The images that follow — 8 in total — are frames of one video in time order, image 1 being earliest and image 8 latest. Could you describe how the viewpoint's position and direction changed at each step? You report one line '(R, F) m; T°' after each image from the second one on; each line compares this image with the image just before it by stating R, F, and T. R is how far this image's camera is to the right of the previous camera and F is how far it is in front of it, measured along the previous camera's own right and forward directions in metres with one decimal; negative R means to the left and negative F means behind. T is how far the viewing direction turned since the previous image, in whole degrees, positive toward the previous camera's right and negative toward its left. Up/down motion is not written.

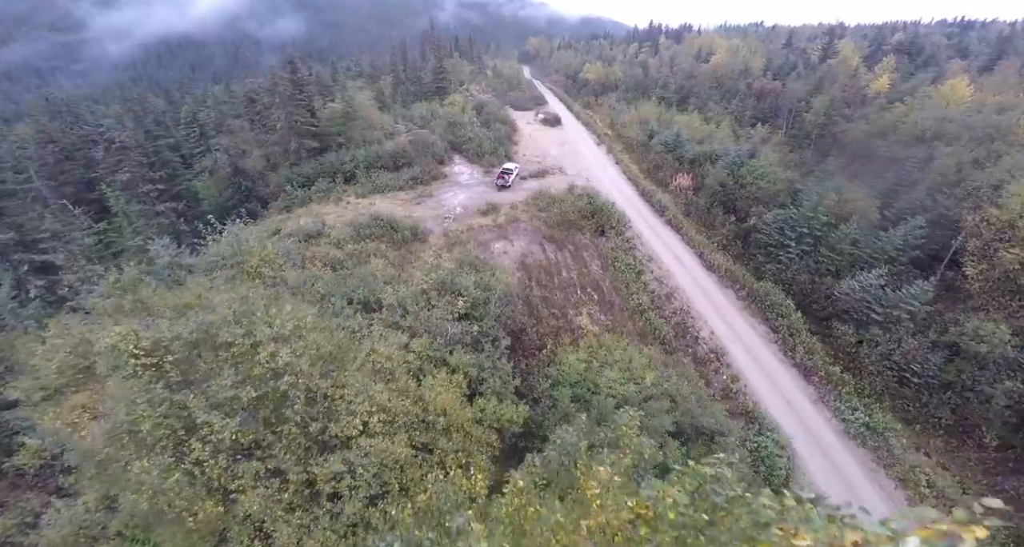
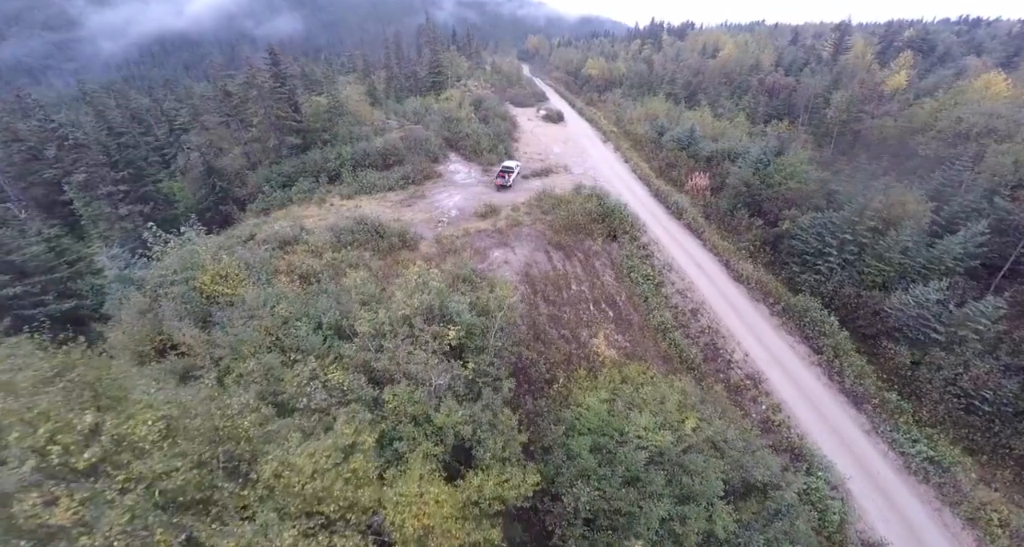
(-0.2, +3.2) m; 0°
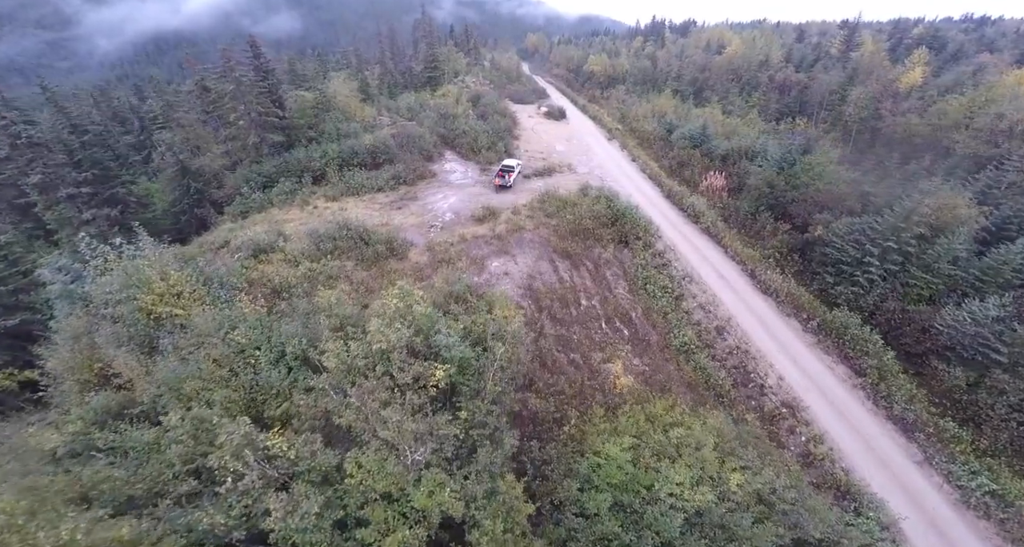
(-0.1, +2.5) m; 0°
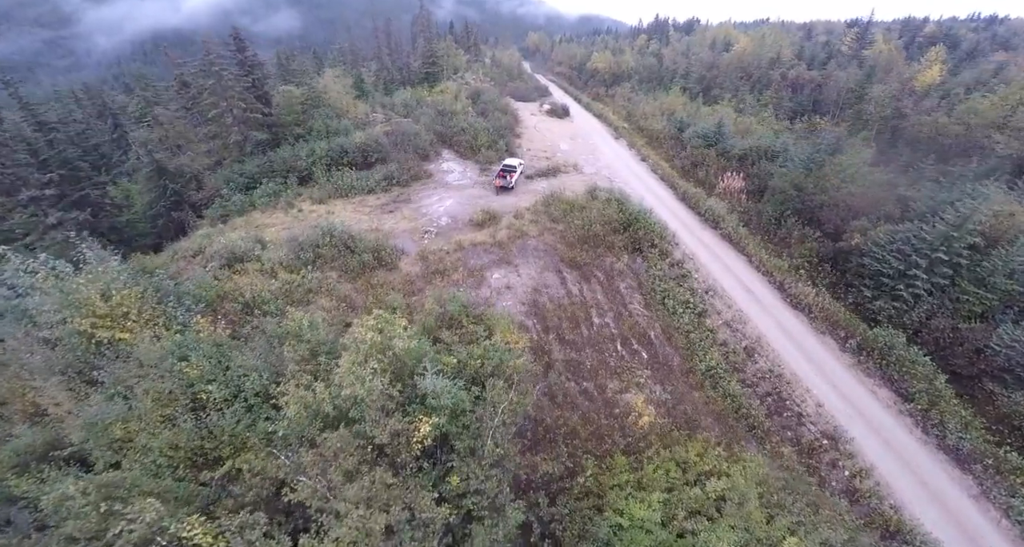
(-0.1, +2.2) m; 0°
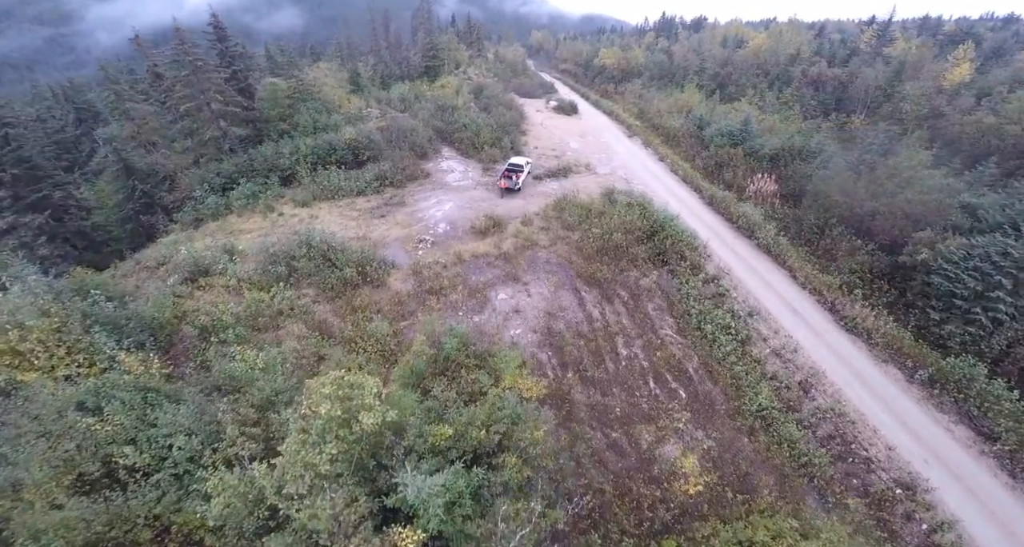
(-0.3, +2.8) m; 0°
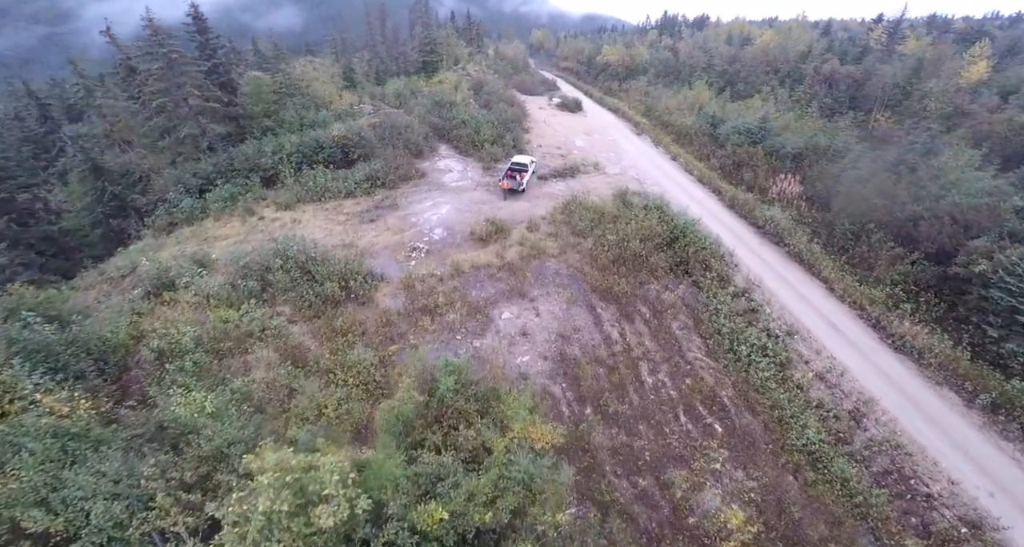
(-0.2, +2.0) m; 0°
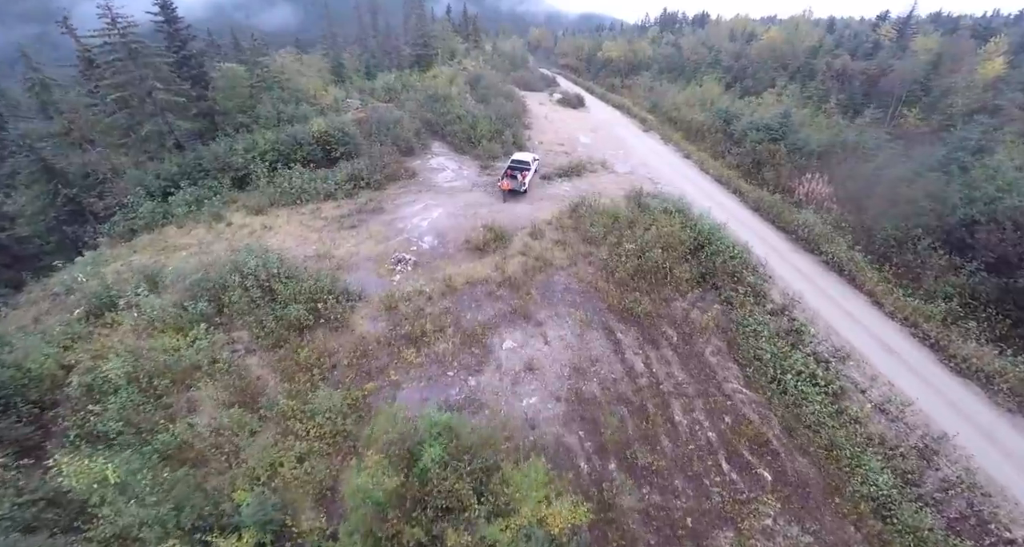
(-0.1, +2.2) m; 0°
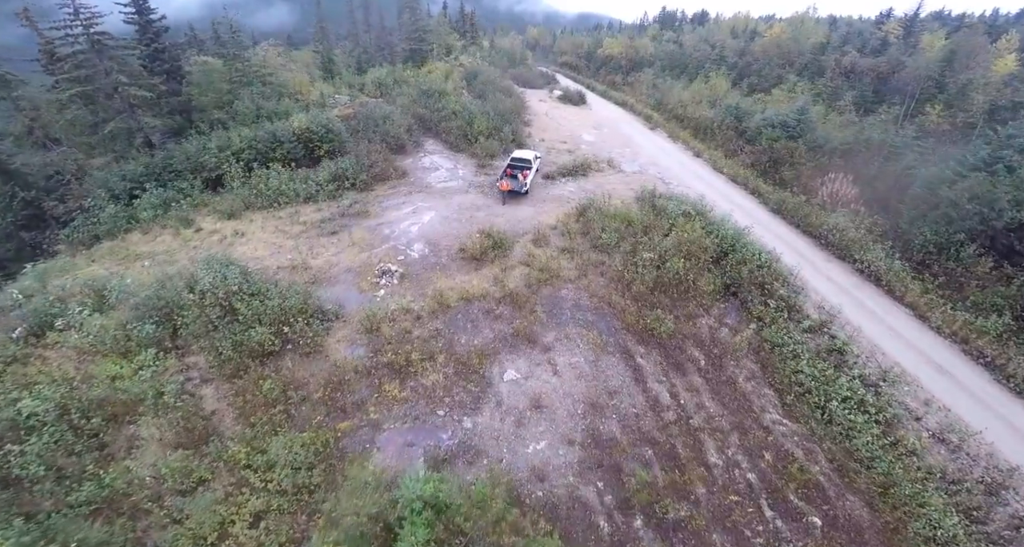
(-0.1, +1.6) m; 0°
